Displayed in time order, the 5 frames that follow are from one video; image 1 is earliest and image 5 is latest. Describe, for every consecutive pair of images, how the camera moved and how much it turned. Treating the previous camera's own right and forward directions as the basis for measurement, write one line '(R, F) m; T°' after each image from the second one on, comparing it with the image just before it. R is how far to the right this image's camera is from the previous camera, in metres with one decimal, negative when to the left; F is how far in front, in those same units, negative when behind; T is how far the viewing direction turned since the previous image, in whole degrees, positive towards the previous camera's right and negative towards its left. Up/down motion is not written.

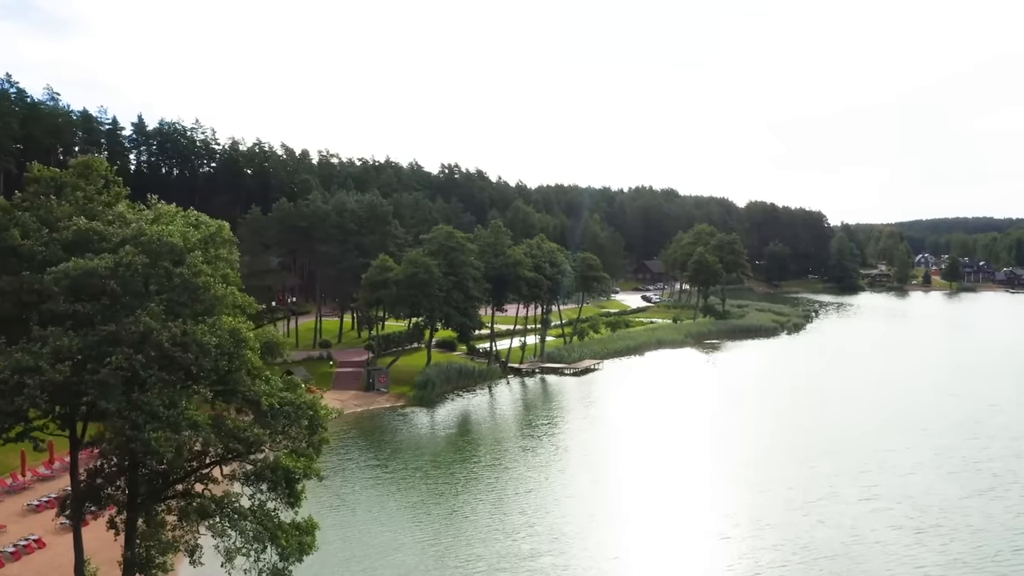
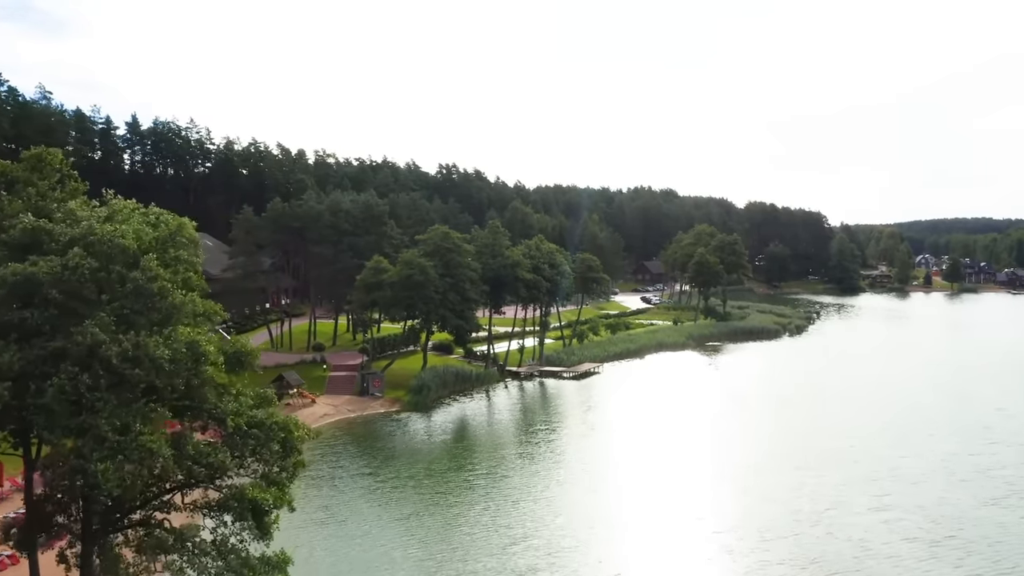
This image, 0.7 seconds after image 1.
(0.0, +1.3) m; 0°
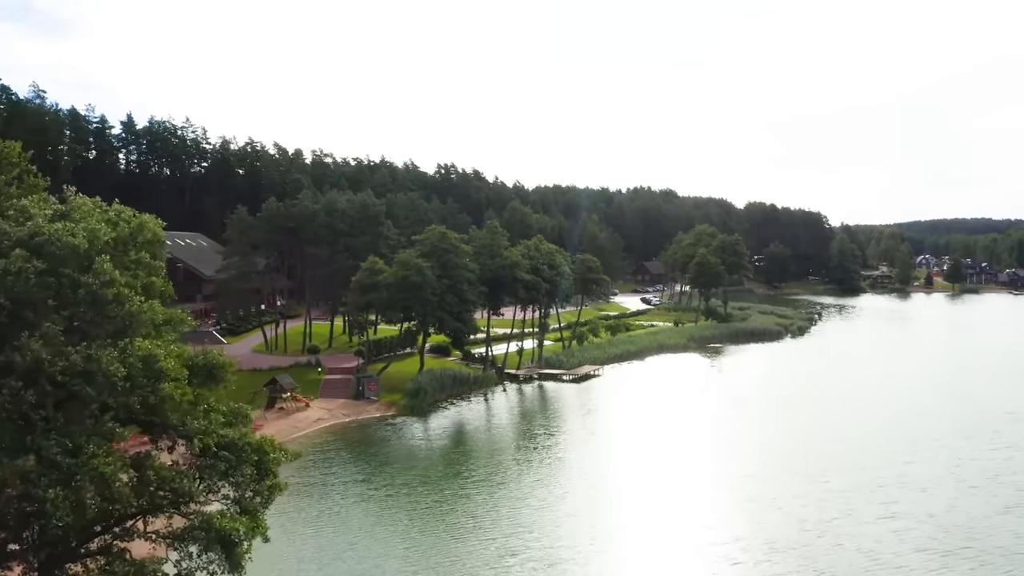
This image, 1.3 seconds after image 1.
(0.0, +1.1) m; 0°
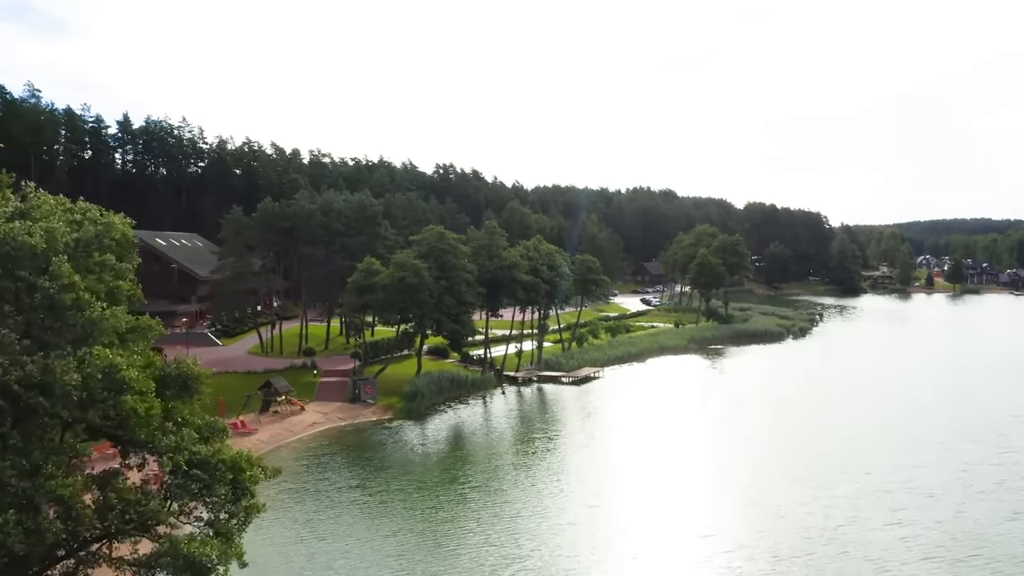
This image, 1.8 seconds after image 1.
(0.0, +0.8) m; 0°
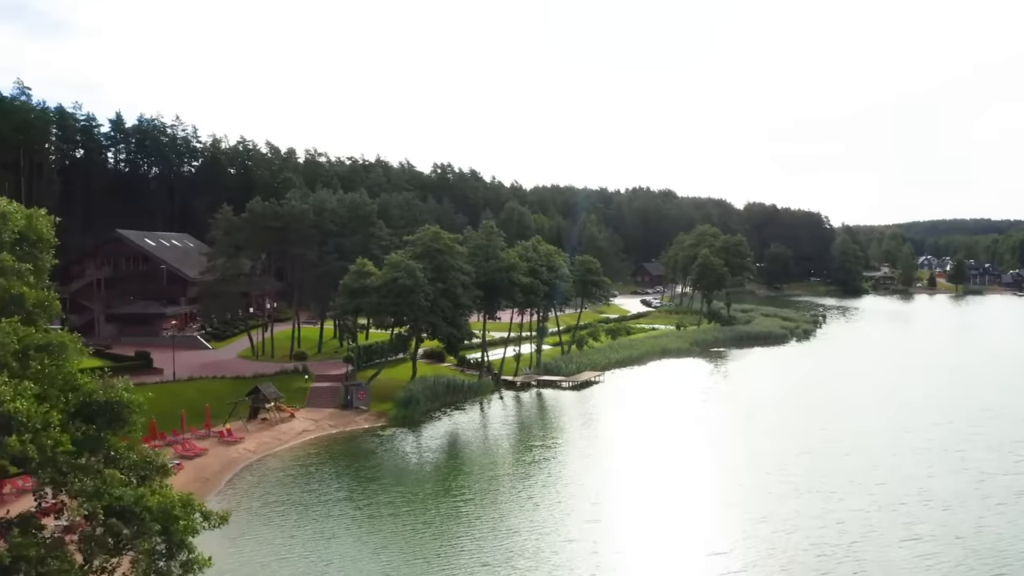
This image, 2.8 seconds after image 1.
(+0.1, +1.8) m; 0°
